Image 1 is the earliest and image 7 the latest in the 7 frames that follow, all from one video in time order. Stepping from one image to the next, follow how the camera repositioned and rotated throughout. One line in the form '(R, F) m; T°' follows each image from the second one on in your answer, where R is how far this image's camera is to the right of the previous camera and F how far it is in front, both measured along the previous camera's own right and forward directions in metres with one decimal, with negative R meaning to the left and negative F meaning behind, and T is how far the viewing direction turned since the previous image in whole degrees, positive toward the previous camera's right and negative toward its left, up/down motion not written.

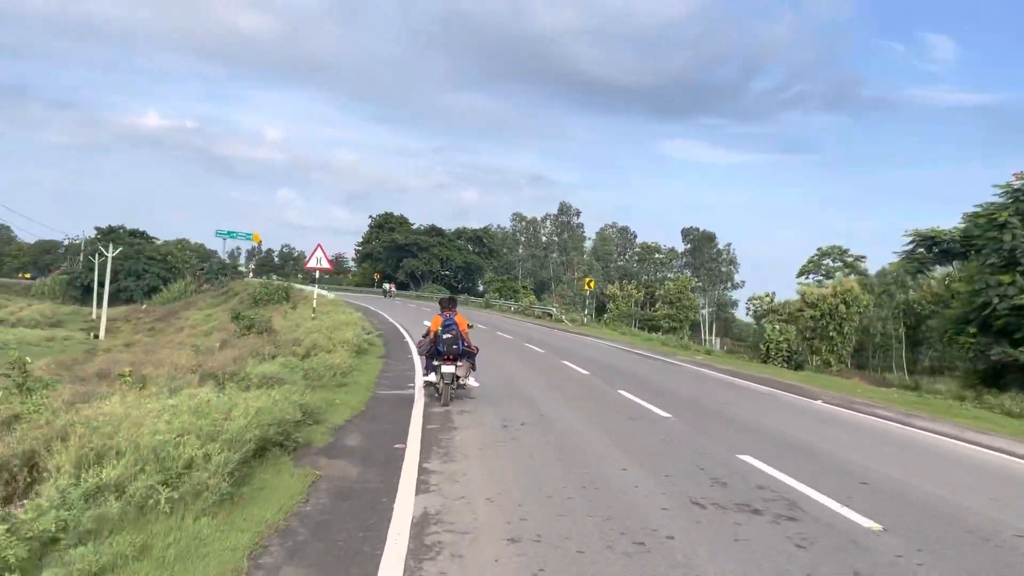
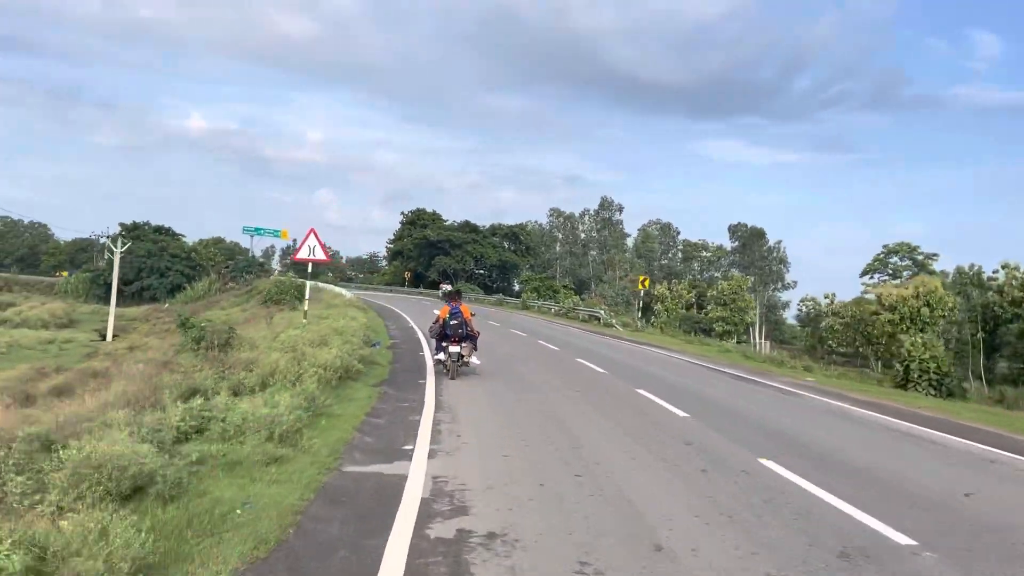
(-0.2, +4.0) m; -3°
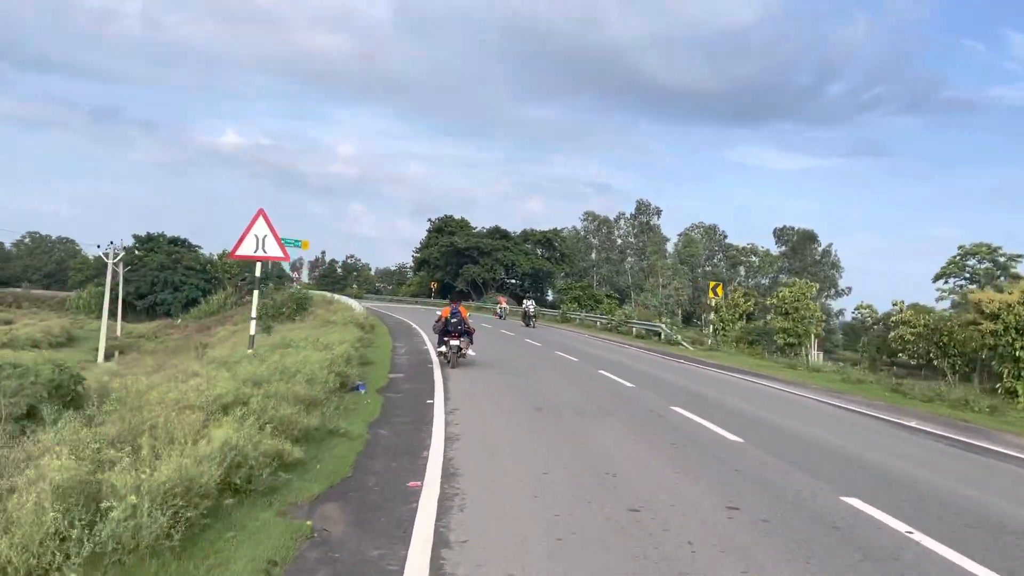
(-0.3, +4.7) m; -2°
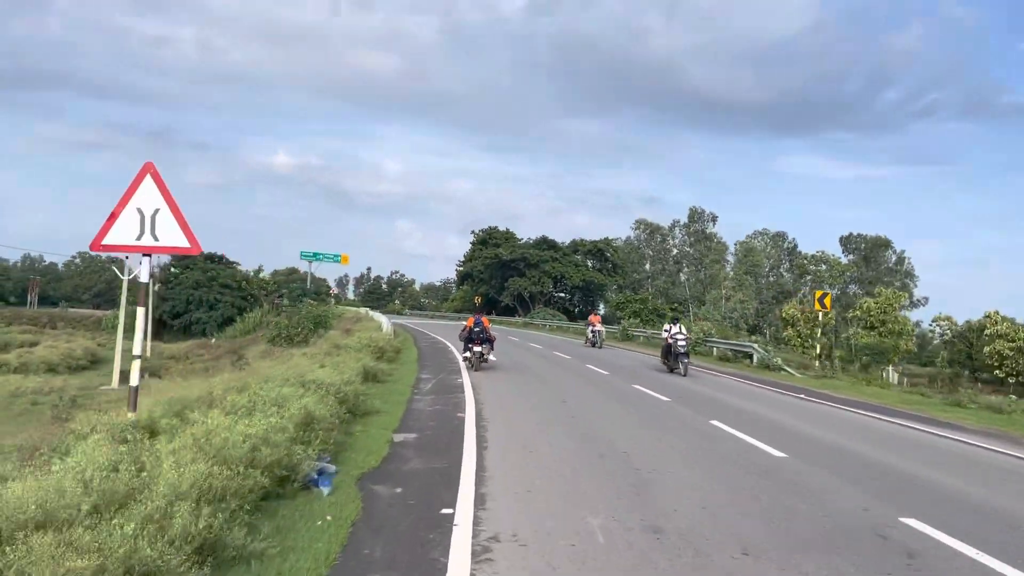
(-0.2, +3.8) m; -3°
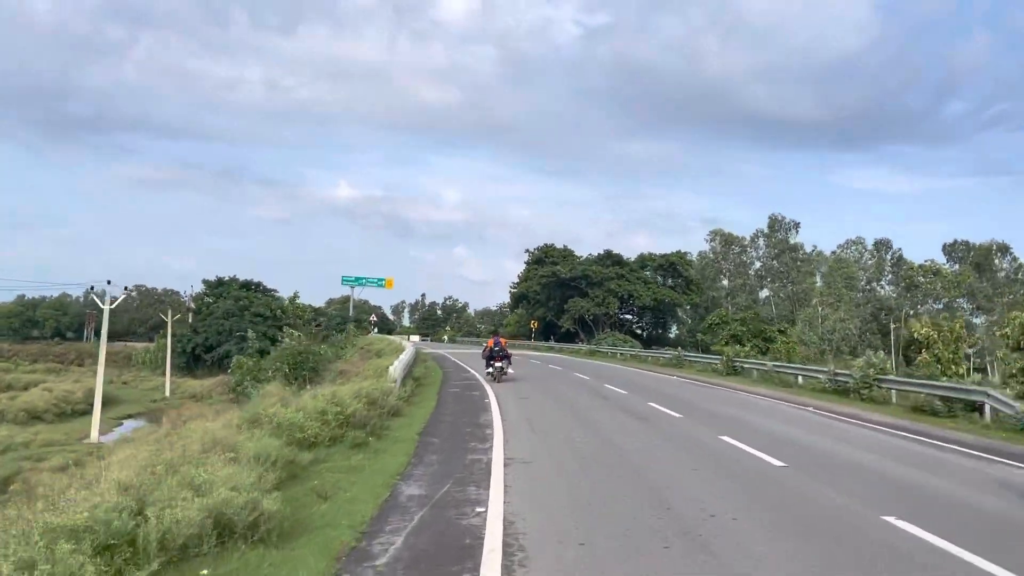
(-0.2, +6.6) m; -4°
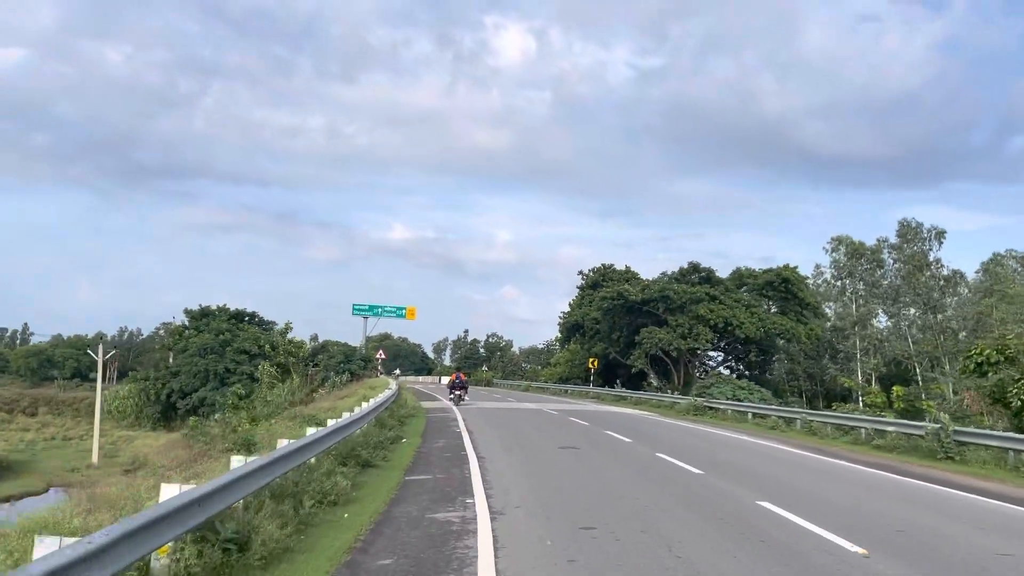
(-0.2, +12.5) m; -3°
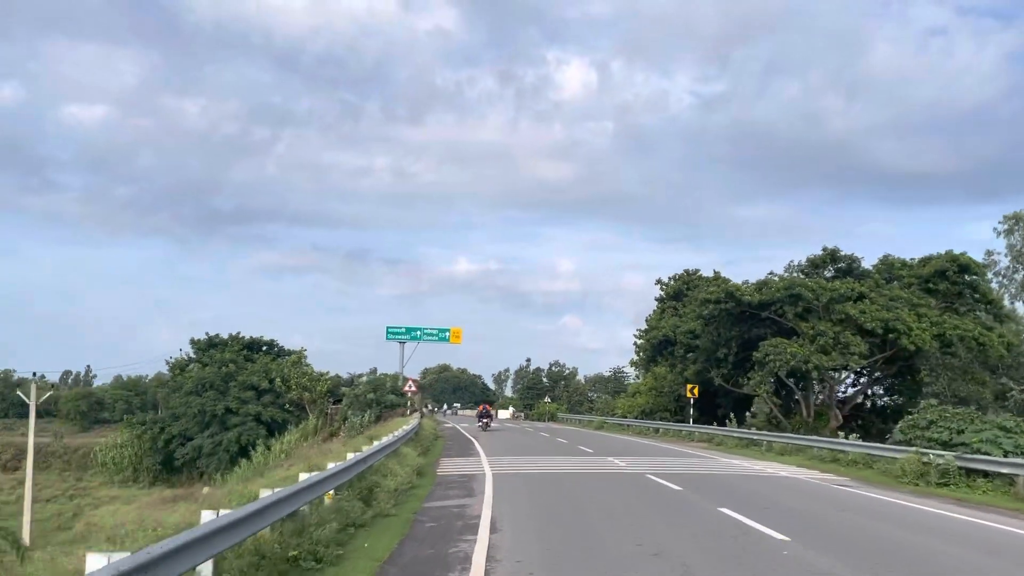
(-0.2, +9.2) m; -4°
